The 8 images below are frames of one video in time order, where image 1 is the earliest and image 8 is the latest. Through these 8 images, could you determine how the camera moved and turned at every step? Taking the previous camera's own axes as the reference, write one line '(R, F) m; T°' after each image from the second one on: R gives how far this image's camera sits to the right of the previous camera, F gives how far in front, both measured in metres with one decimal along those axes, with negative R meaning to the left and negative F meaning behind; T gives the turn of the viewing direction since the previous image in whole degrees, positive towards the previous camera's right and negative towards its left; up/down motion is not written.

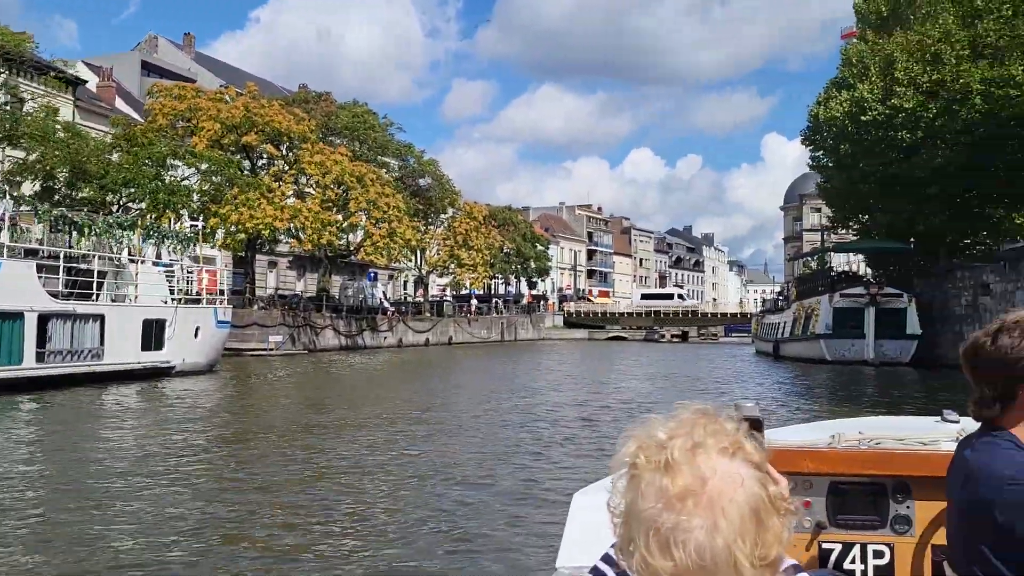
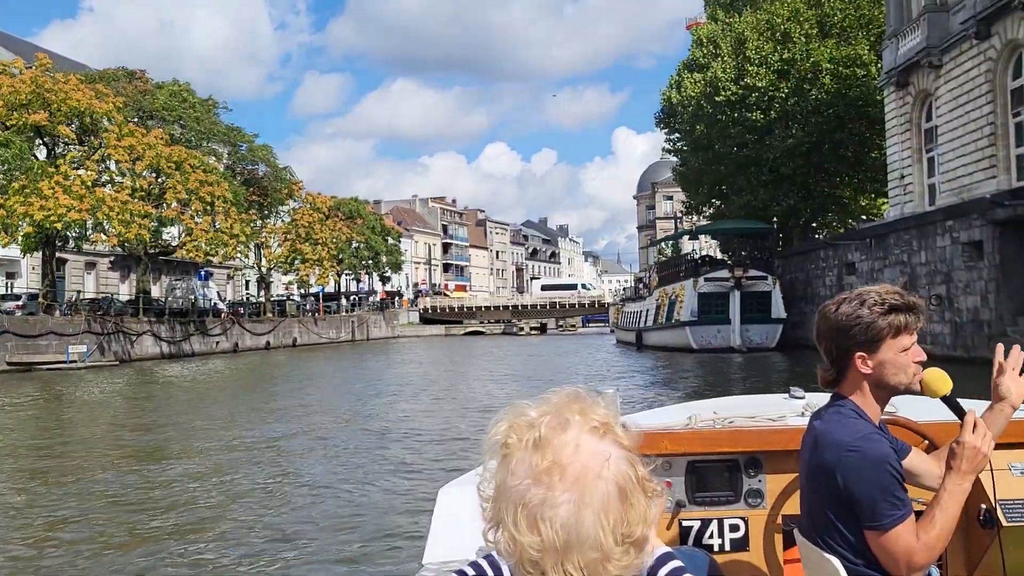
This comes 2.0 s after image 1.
(+0.5, +2.8) m; +9°
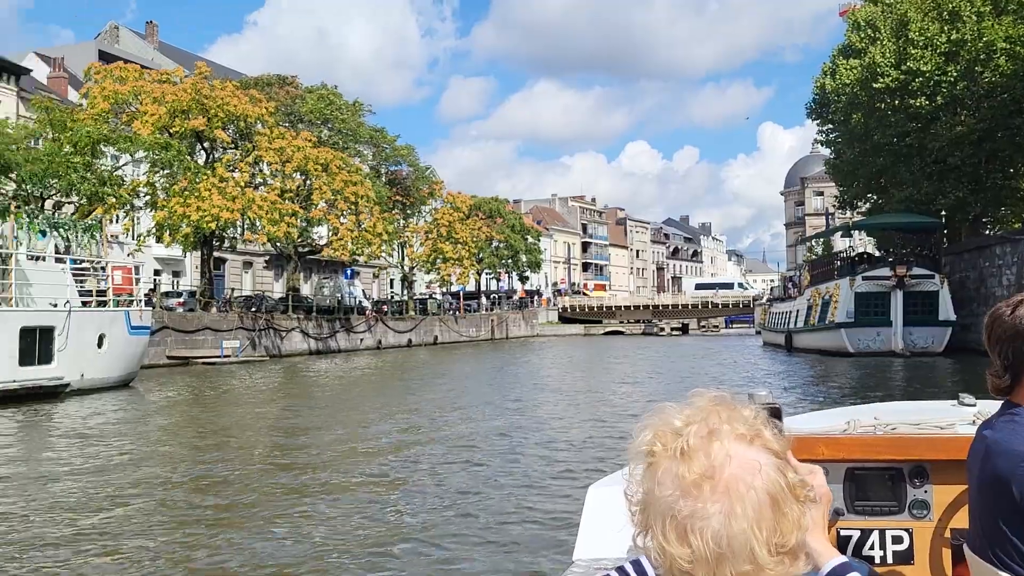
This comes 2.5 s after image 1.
(0.0, +0.6) m; -9°
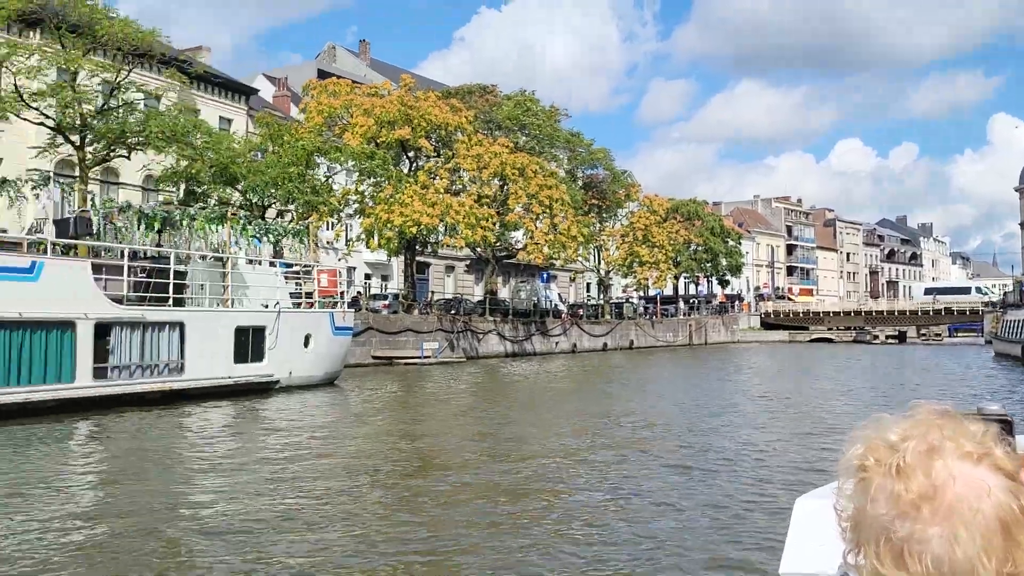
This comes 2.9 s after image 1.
(+0.1, +0.4) m; -13°
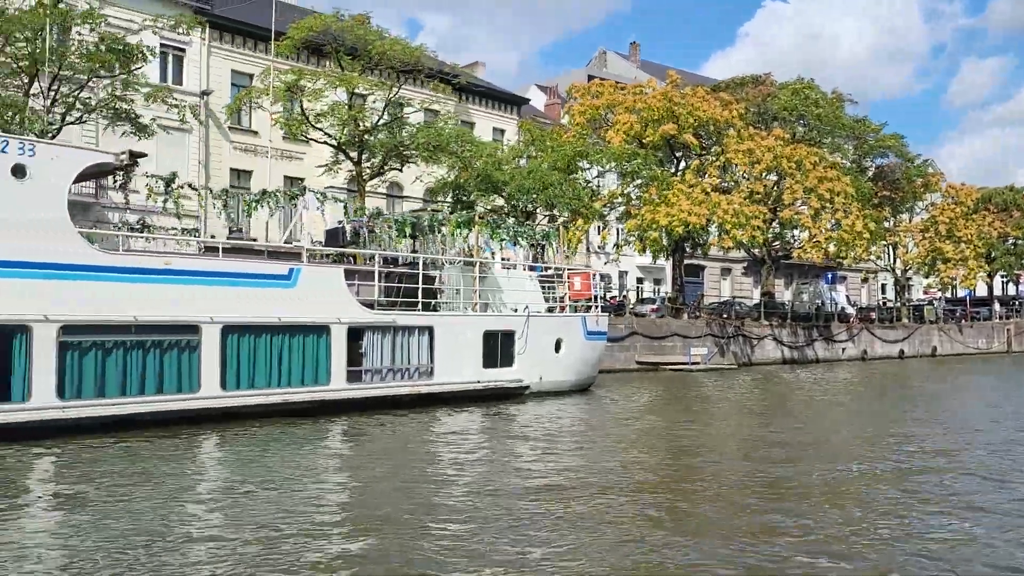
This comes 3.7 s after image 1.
(+0.4, +1.0) m; -18°
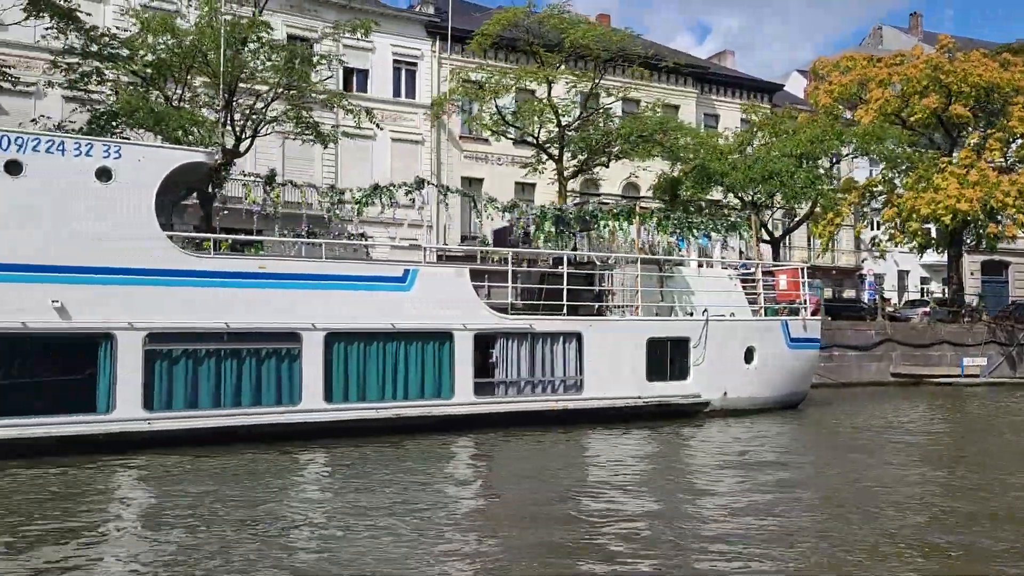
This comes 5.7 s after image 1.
(+1.7, +2.0) m; -18°
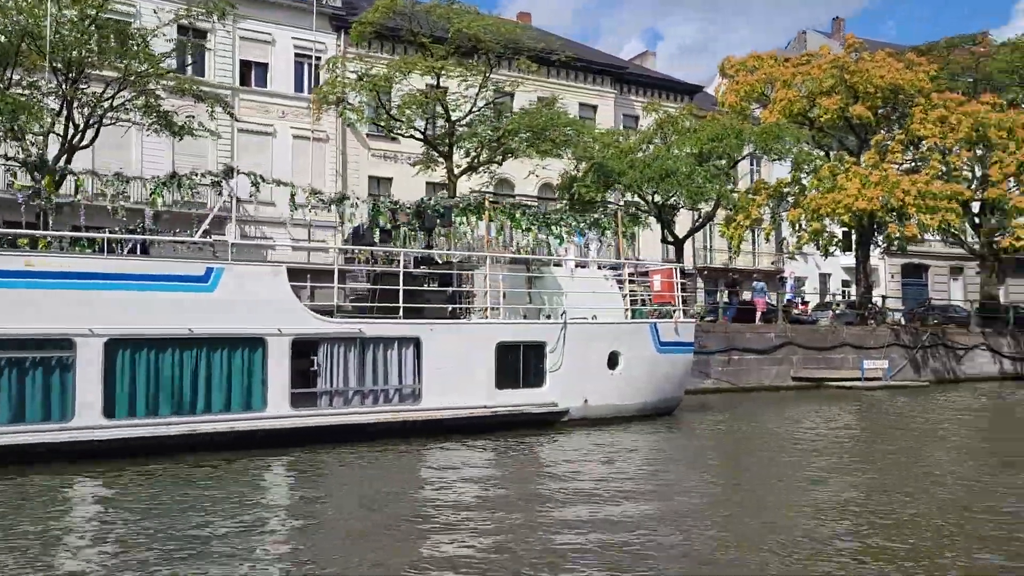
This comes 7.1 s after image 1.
(+1.5, +1.0) m; +3°
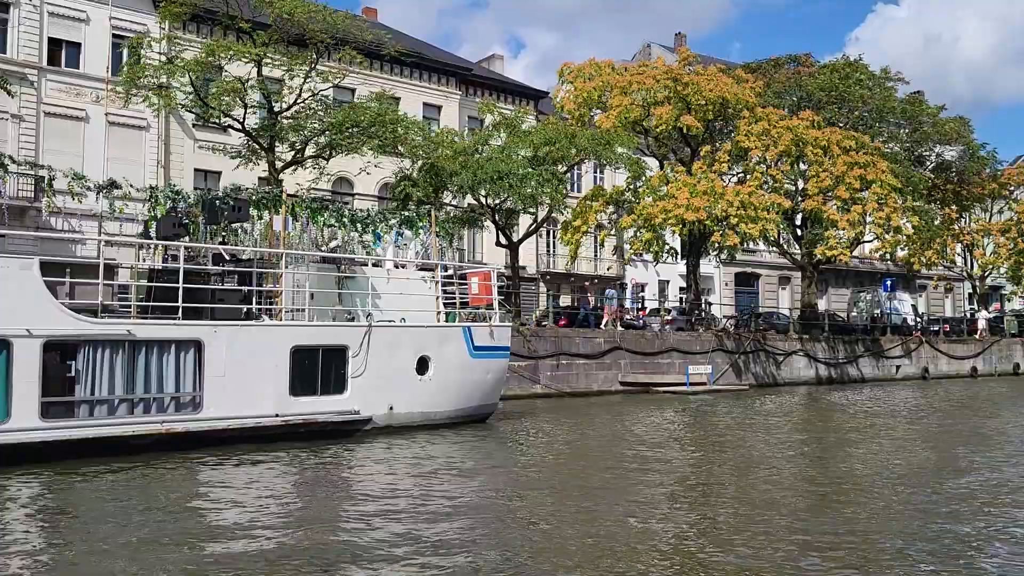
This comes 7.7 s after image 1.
(+0.7, +0.6) m; +9°
